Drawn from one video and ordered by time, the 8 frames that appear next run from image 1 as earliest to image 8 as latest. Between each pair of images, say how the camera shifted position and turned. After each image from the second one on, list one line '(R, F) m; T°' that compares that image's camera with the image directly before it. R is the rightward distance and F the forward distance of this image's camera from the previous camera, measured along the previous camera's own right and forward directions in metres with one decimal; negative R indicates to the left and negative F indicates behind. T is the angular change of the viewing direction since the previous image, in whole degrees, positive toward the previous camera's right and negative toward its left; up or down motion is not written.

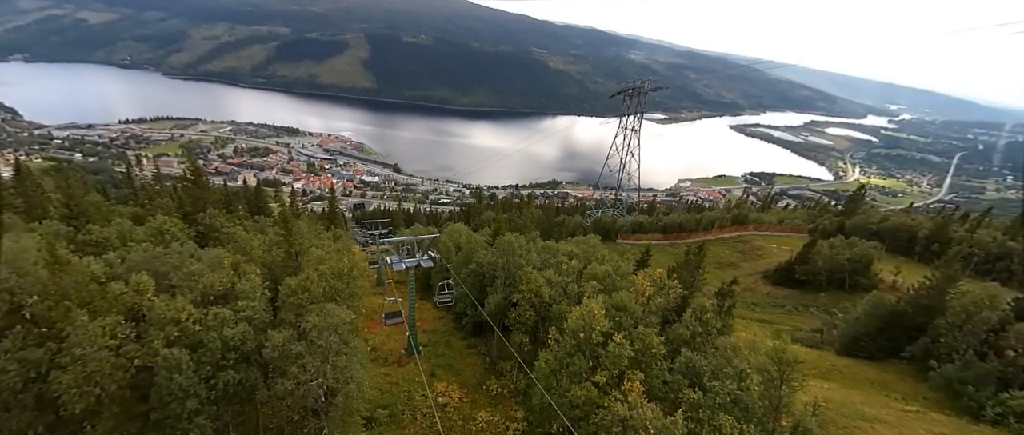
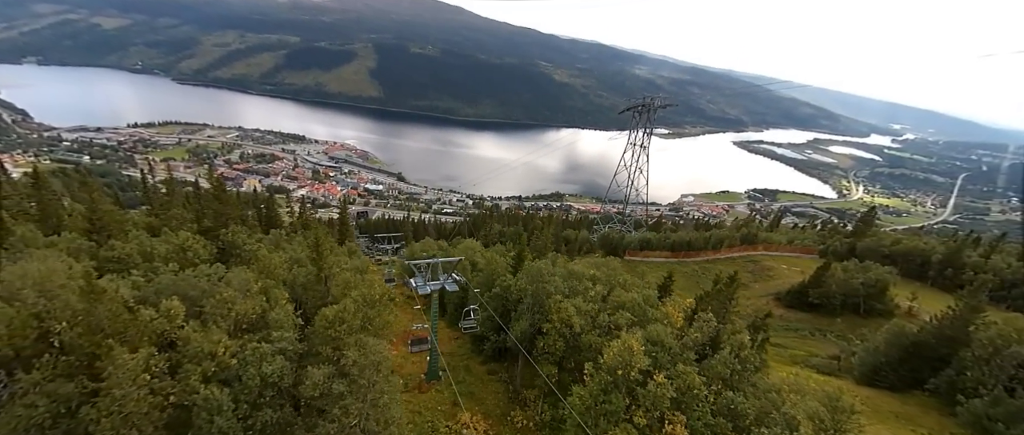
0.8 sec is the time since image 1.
(-0.9, +0.2) m; 0°
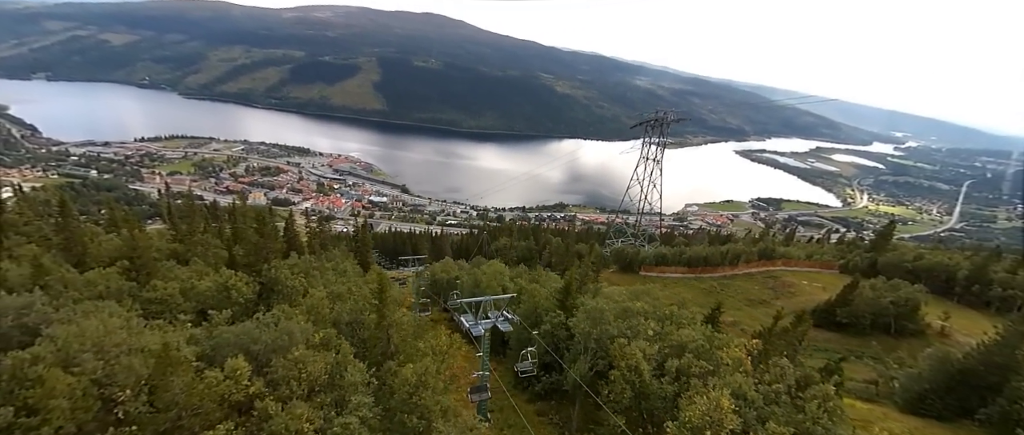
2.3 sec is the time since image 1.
(-1.7, +0.5) m; 0°
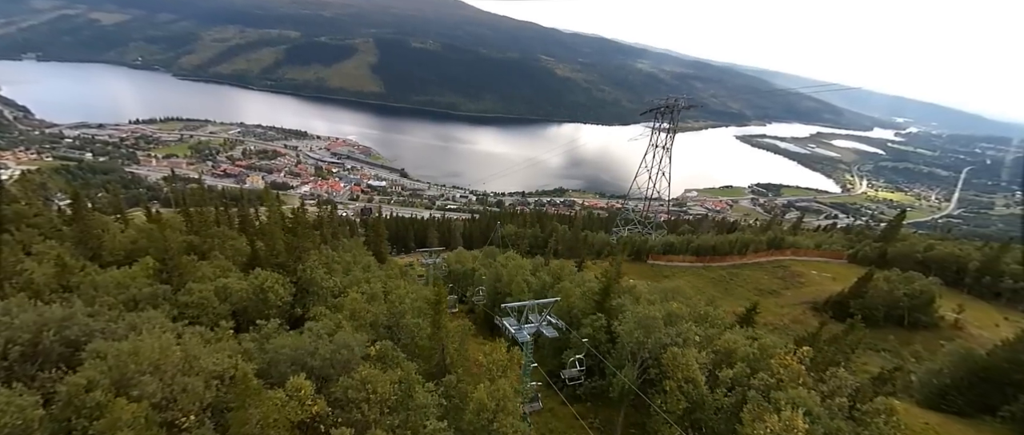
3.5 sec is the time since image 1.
(-1.5, +0.4) m; 0°
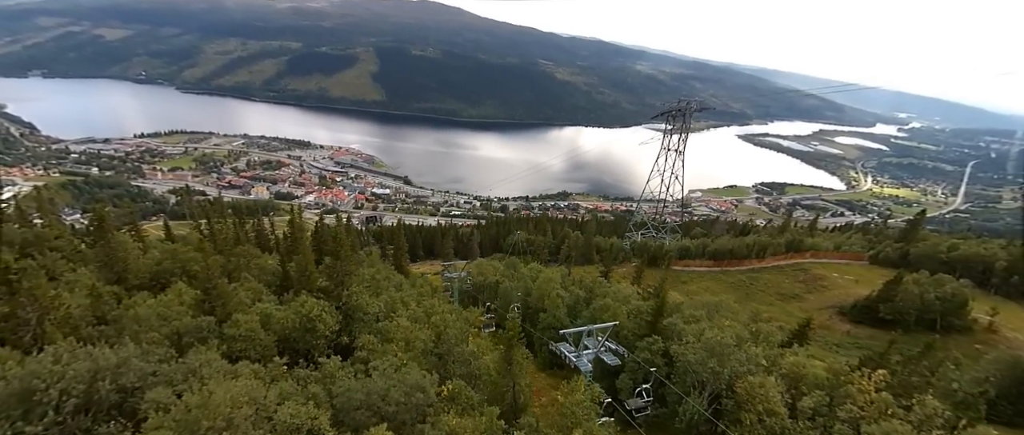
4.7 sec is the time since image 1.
(-1.6, +0.5) m; 0°
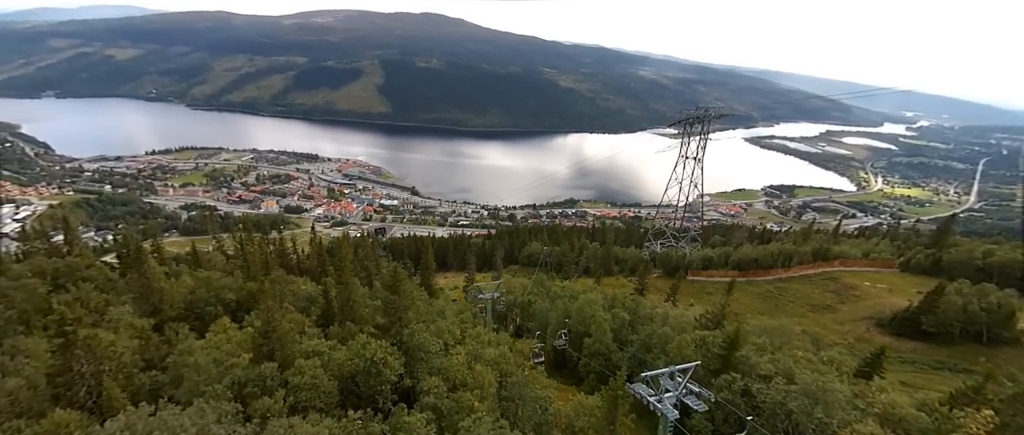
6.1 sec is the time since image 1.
(-1.9, +0.5) m; -1°
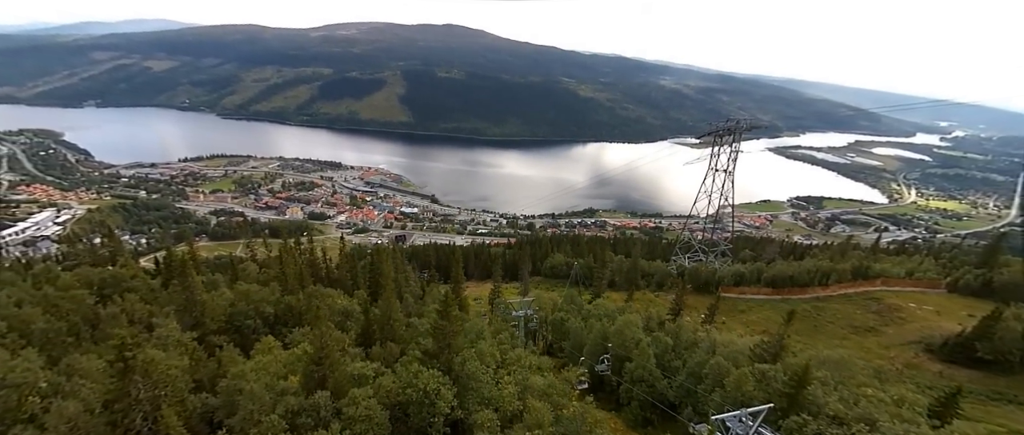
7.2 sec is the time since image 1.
(-1.2, +0.2) m; -3°
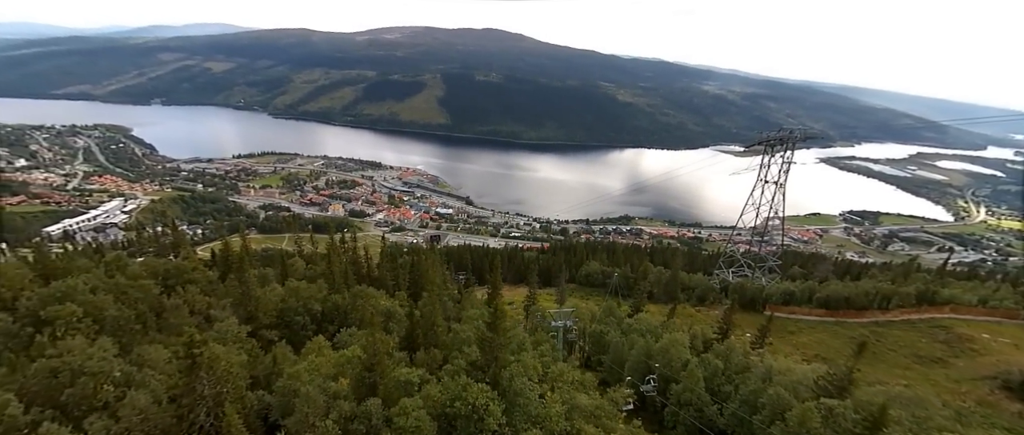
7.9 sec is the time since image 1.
(-1.3, -0.6) m; -5°
